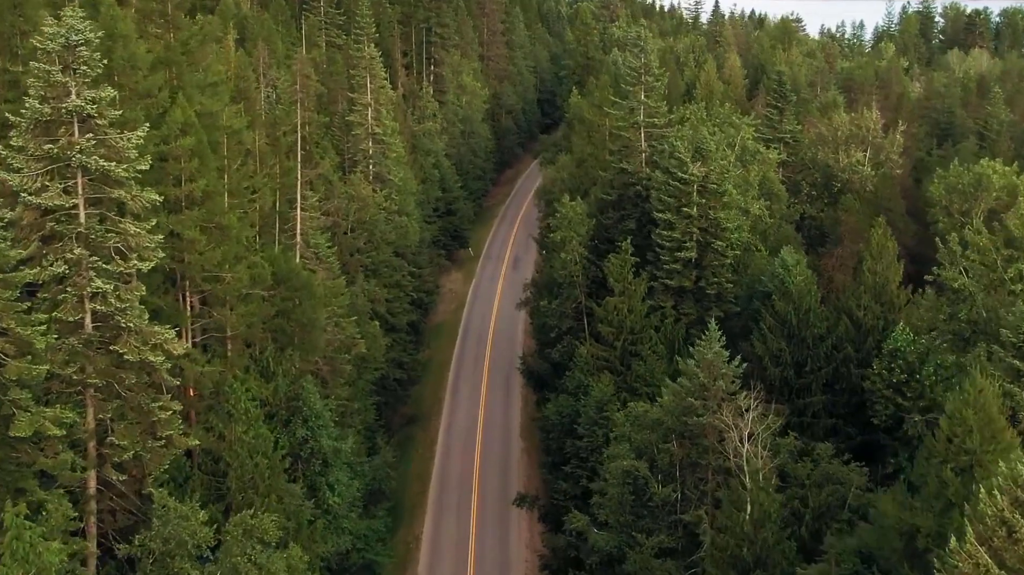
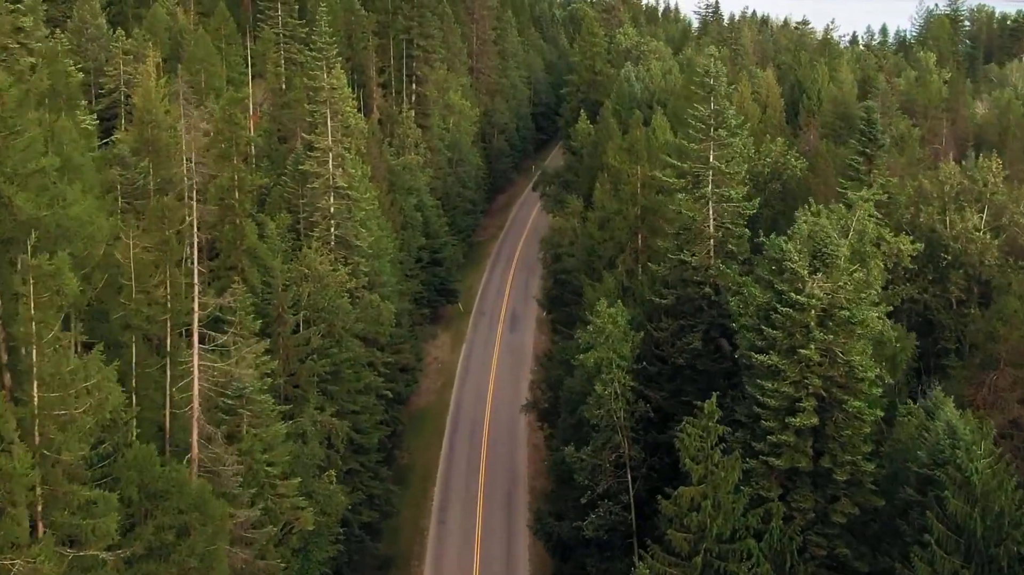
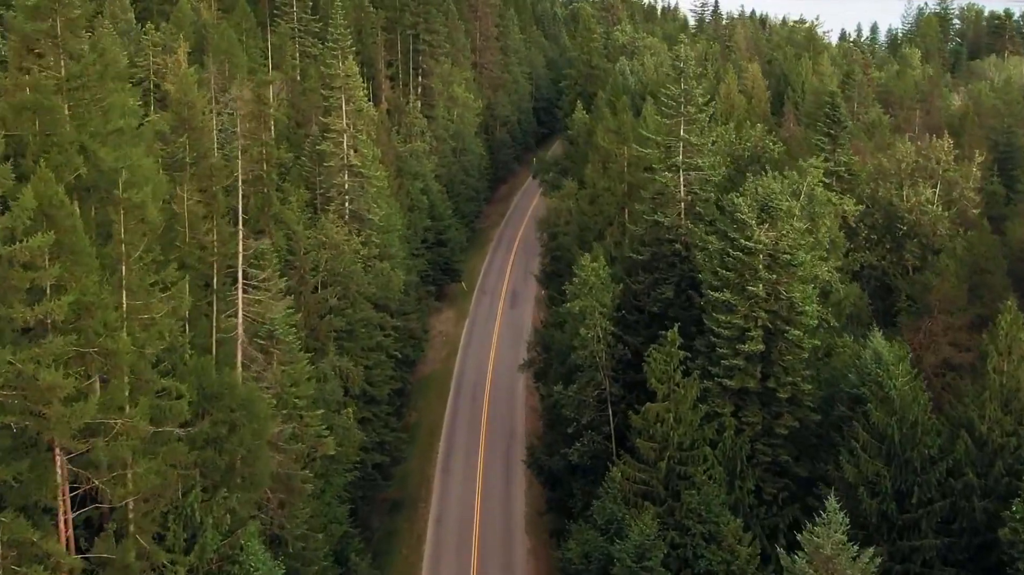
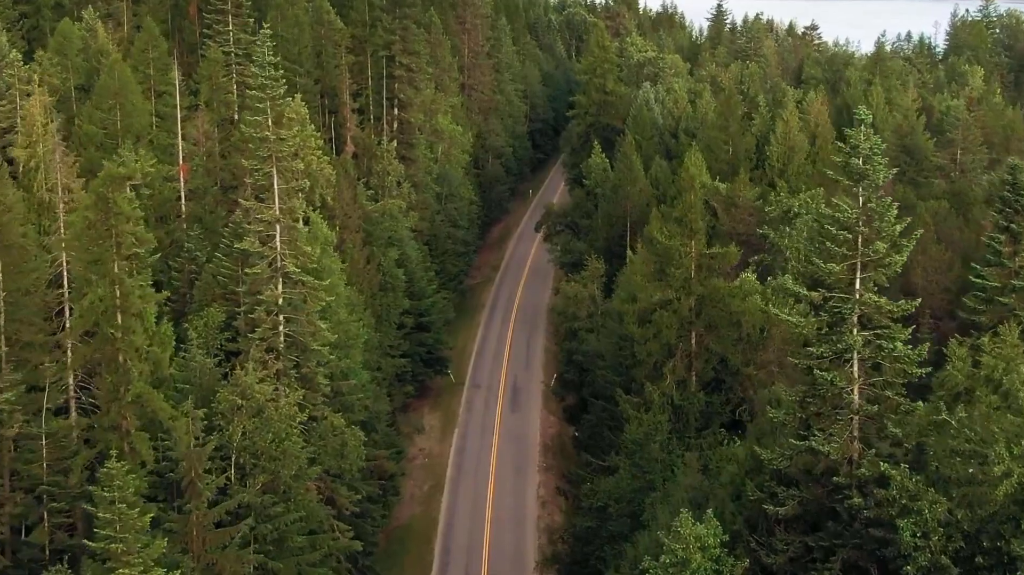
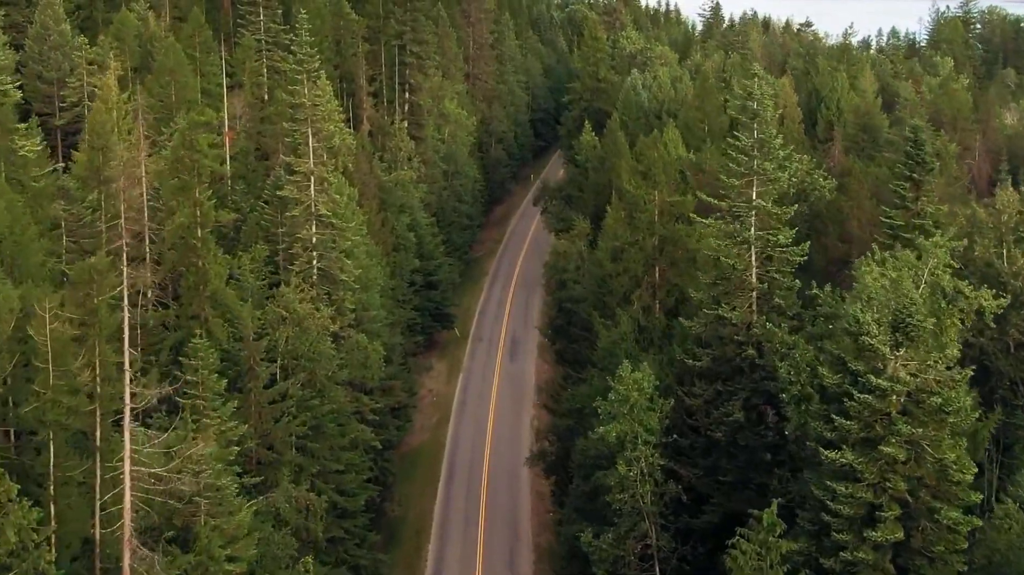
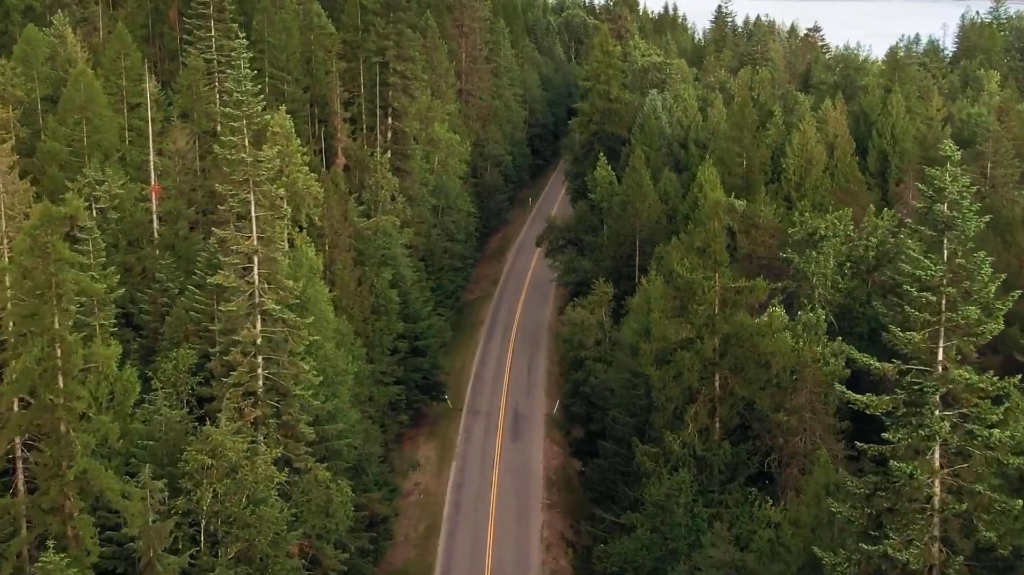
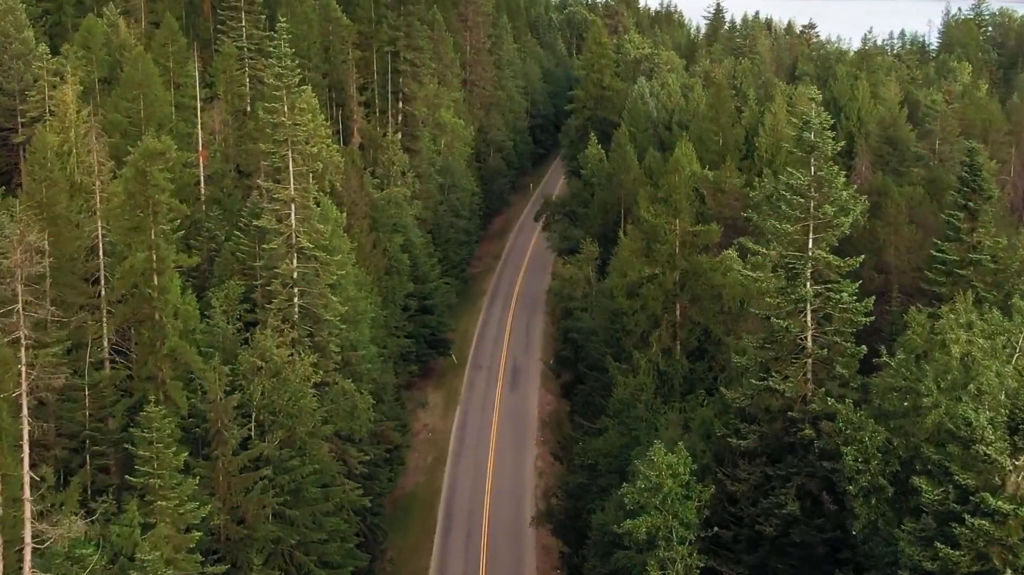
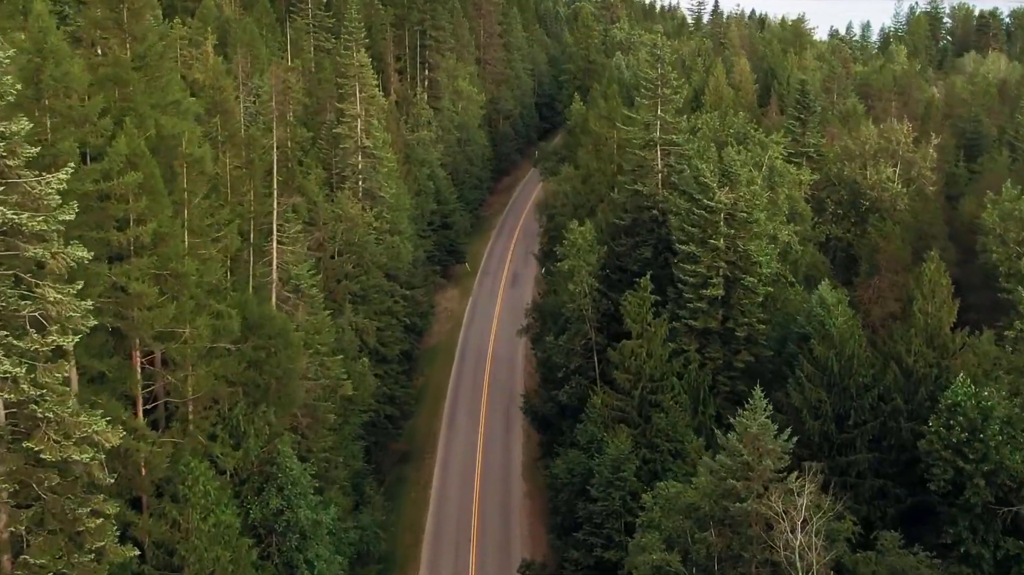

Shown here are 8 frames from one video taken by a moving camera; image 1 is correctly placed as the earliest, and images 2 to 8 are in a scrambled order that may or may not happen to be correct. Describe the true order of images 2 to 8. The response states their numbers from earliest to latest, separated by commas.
8, 3, 2, 5, 7, 4, 6
